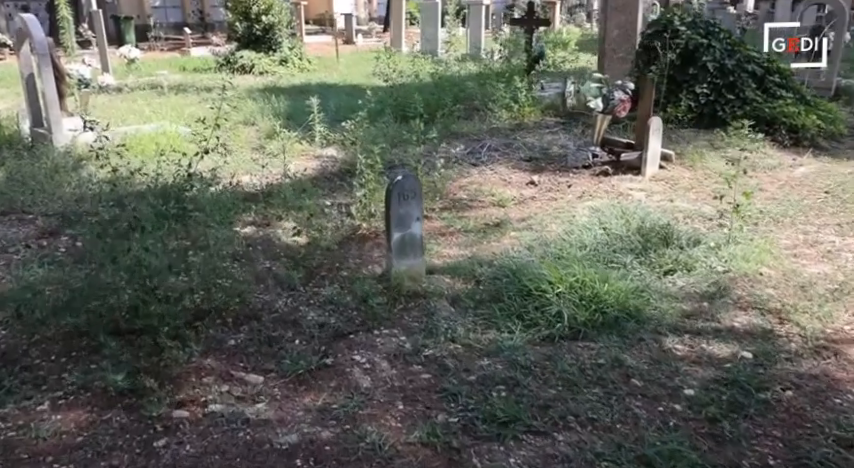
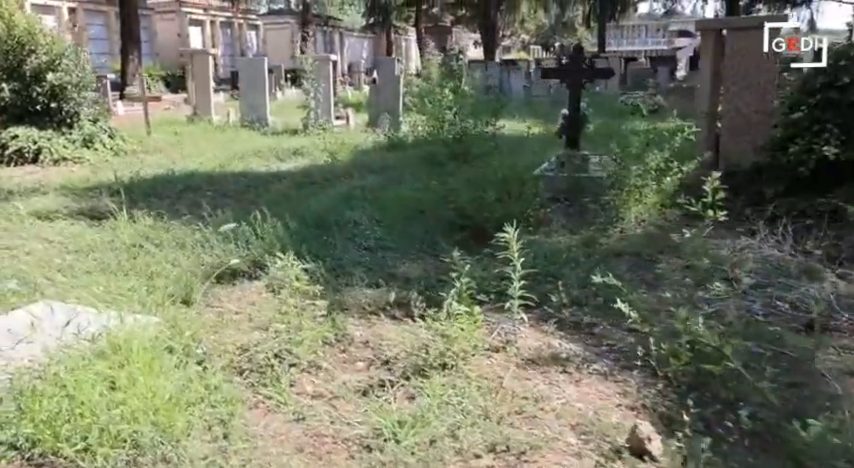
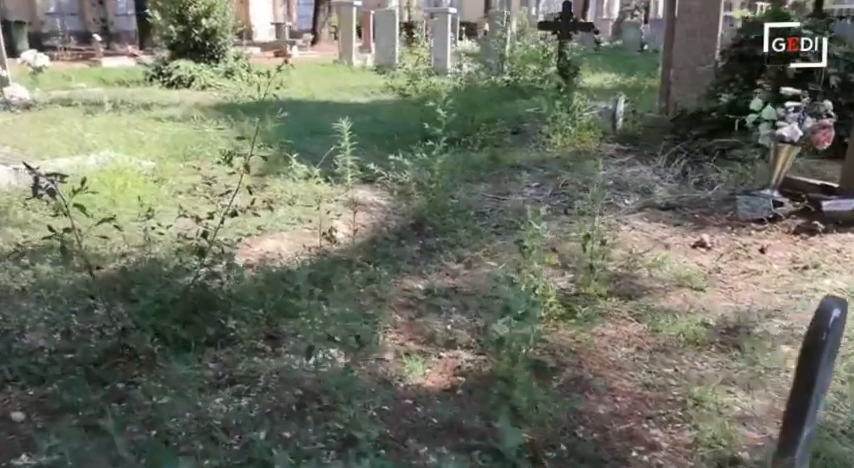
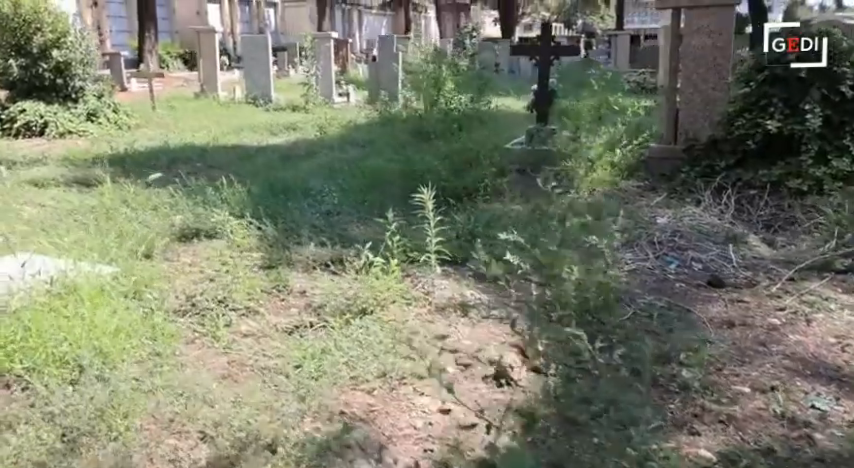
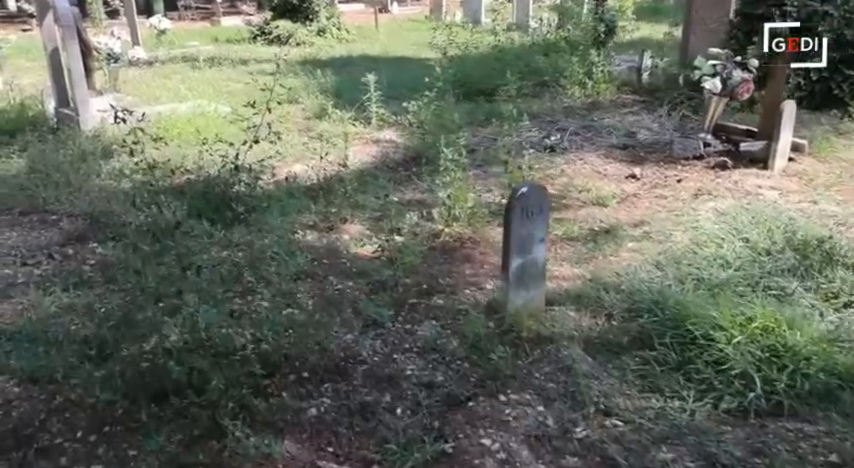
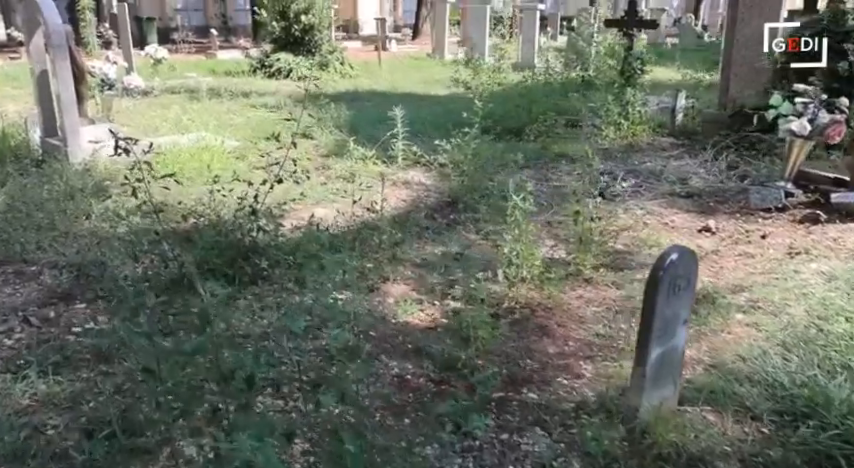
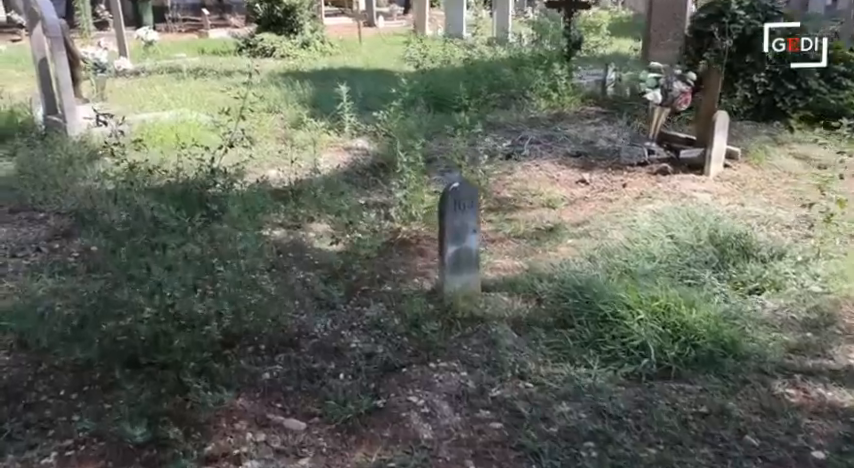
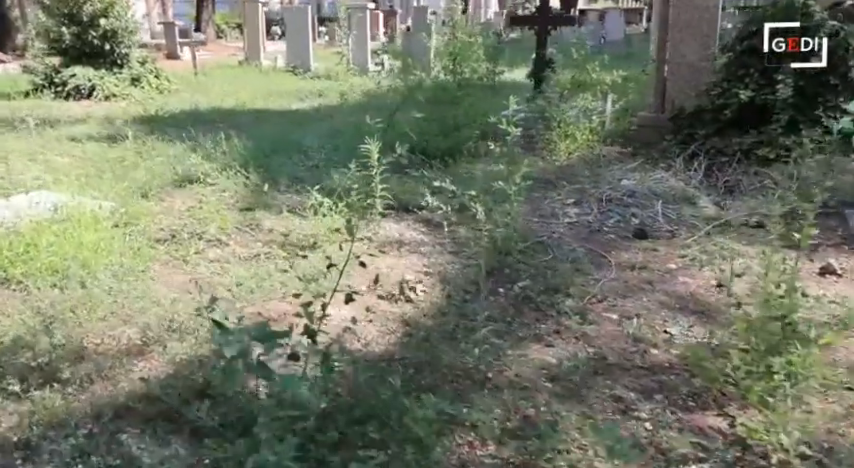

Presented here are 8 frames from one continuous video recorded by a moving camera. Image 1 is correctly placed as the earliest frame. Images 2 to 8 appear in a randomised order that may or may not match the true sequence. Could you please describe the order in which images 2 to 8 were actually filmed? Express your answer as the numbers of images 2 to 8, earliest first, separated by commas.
7, 5, 6, 3, 8, 4, 2
